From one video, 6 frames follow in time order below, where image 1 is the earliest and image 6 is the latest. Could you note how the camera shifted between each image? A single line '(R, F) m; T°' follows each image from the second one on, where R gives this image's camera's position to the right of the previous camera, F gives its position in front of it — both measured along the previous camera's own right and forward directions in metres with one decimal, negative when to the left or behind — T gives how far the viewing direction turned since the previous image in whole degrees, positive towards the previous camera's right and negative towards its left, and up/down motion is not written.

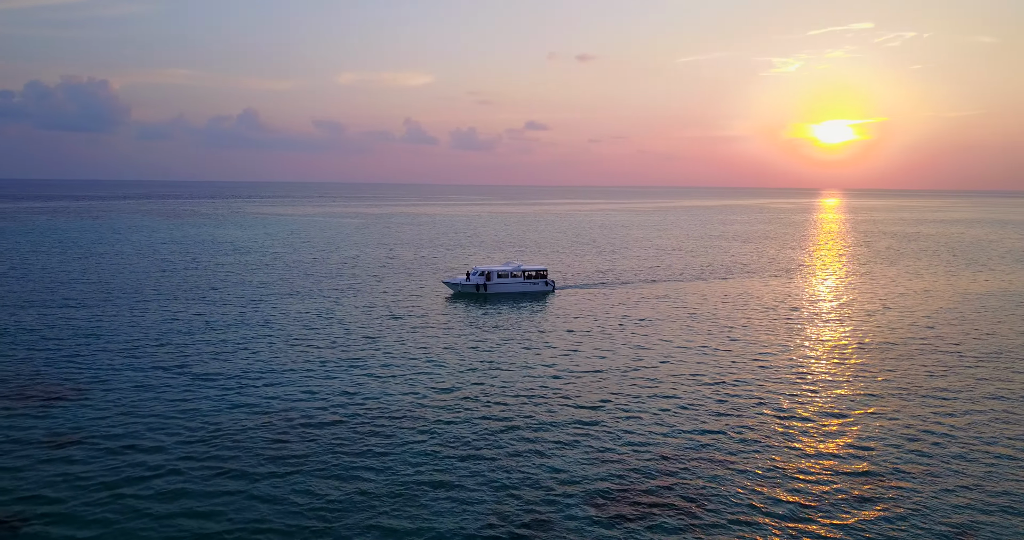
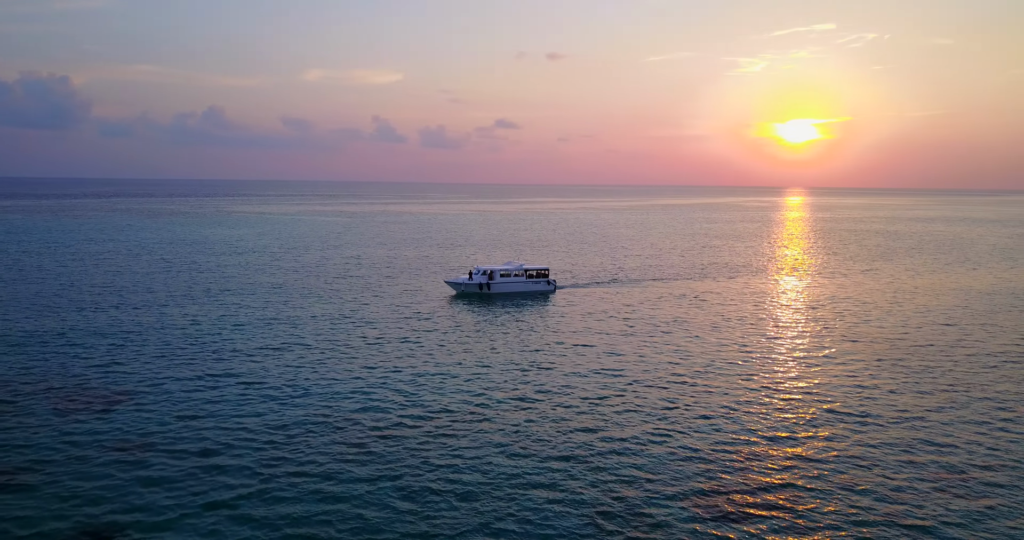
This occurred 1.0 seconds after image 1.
(-4.4, +1.7) m; +2°
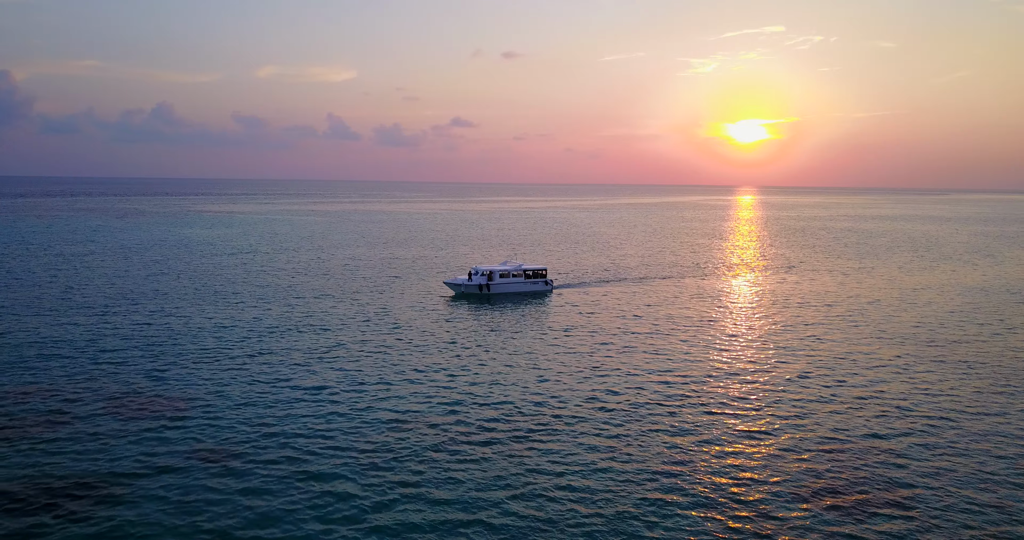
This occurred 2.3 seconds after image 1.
(-5.4, +2.1) m; +3°
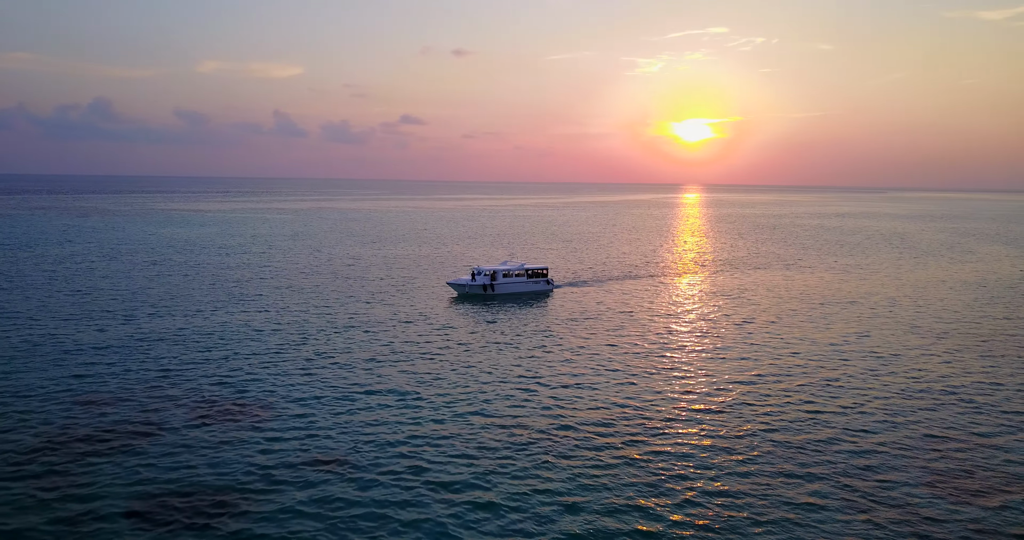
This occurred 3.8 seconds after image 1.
(-6.6, +2.6) m; +4°
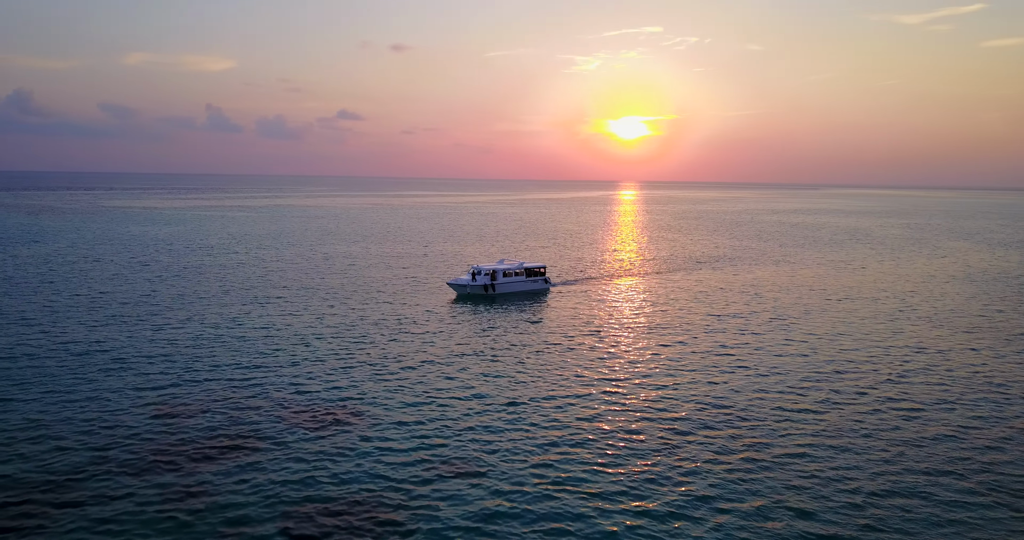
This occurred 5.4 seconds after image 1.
(-7.1, +2.9) m; +4°
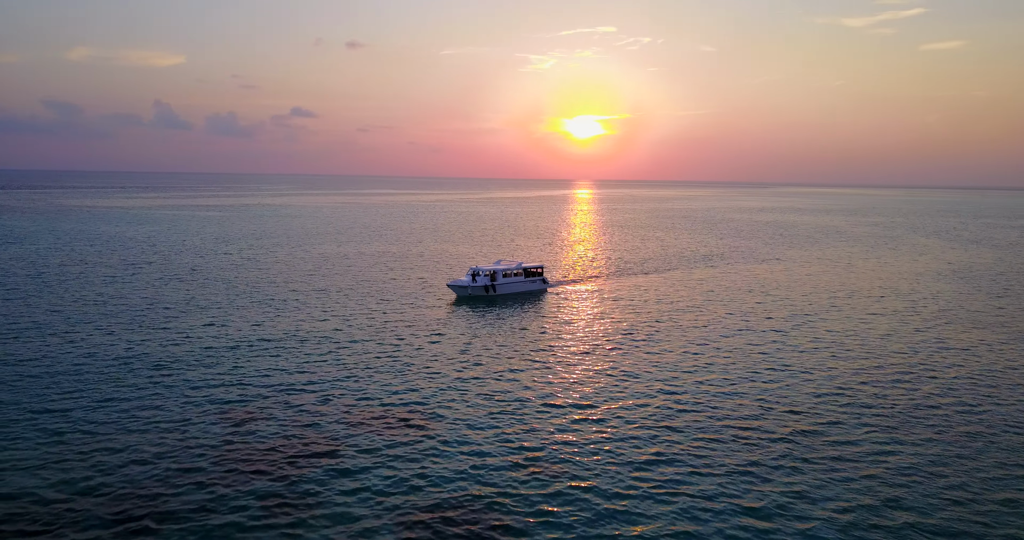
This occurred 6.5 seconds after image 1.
(-5.0, +2.0) m; +3°
